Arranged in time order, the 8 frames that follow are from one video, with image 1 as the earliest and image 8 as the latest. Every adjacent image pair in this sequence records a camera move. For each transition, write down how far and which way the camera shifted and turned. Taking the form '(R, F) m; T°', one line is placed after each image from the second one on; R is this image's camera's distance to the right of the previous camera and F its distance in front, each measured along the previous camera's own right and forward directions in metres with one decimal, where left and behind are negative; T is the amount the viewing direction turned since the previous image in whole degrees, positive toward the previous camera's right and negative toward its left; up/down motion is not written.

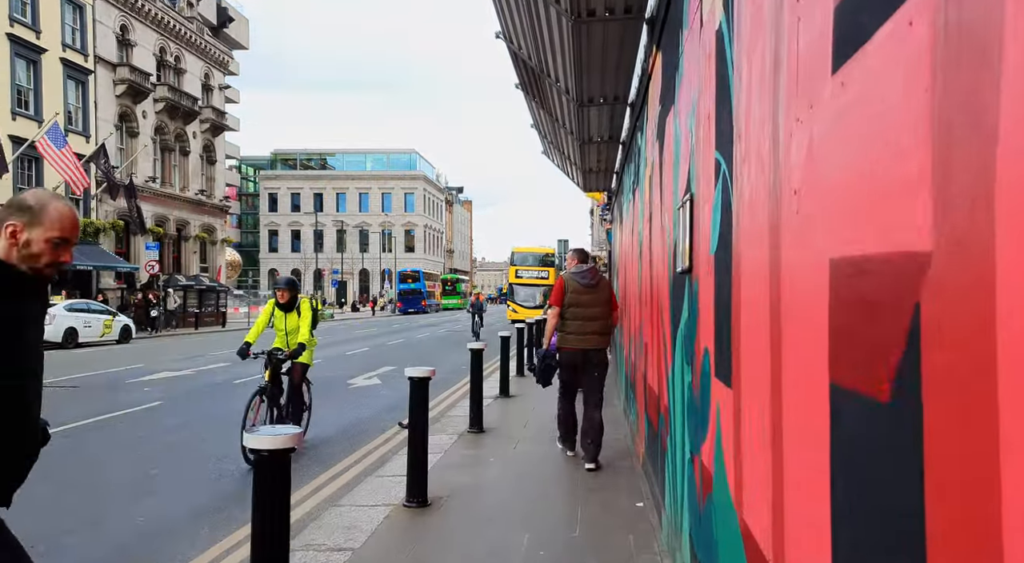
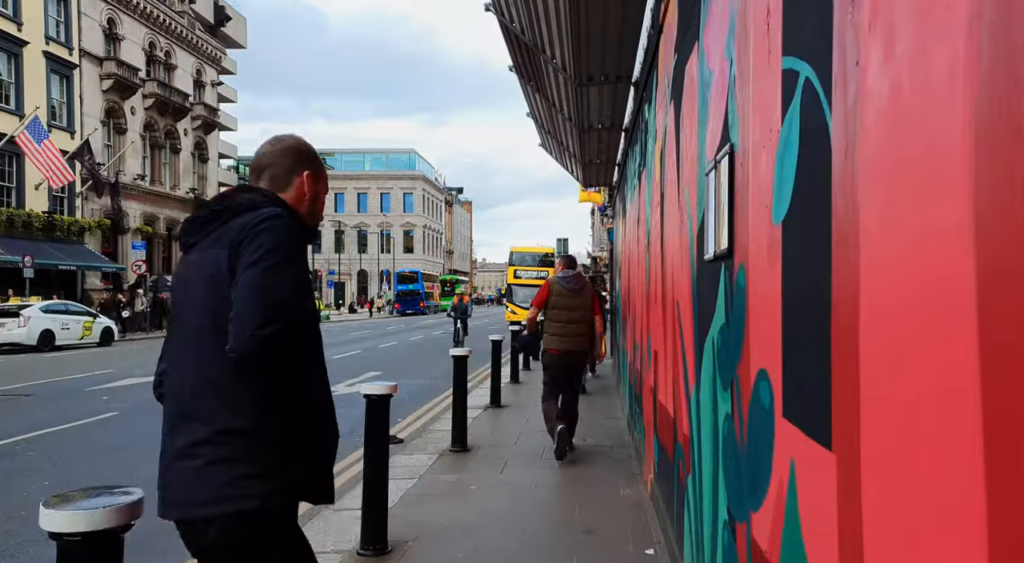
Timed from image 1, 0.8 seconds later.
(+0.1, +1.0) m; 0°
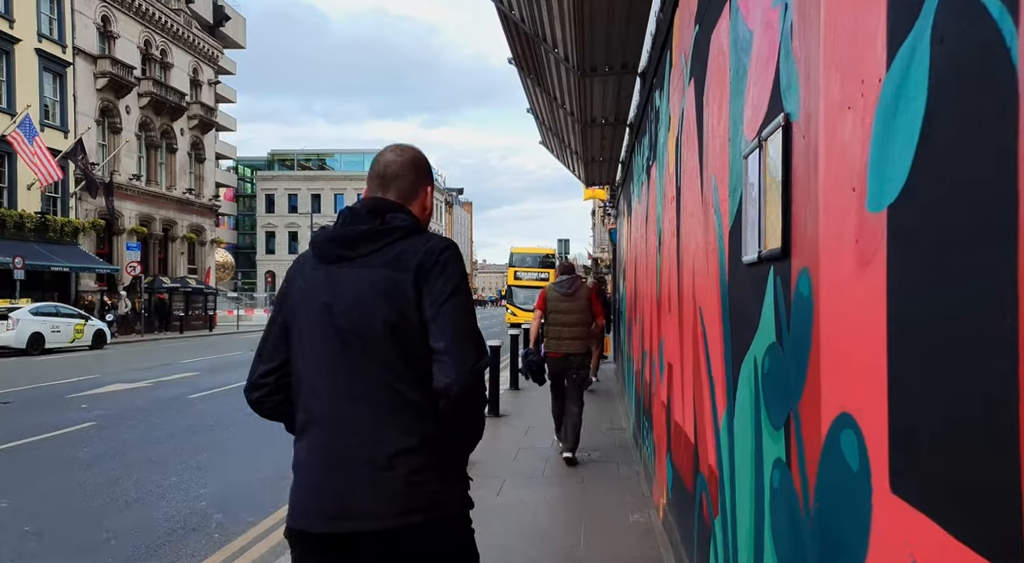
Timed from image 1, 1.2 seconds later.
(0.0, +0.5) m; 0°
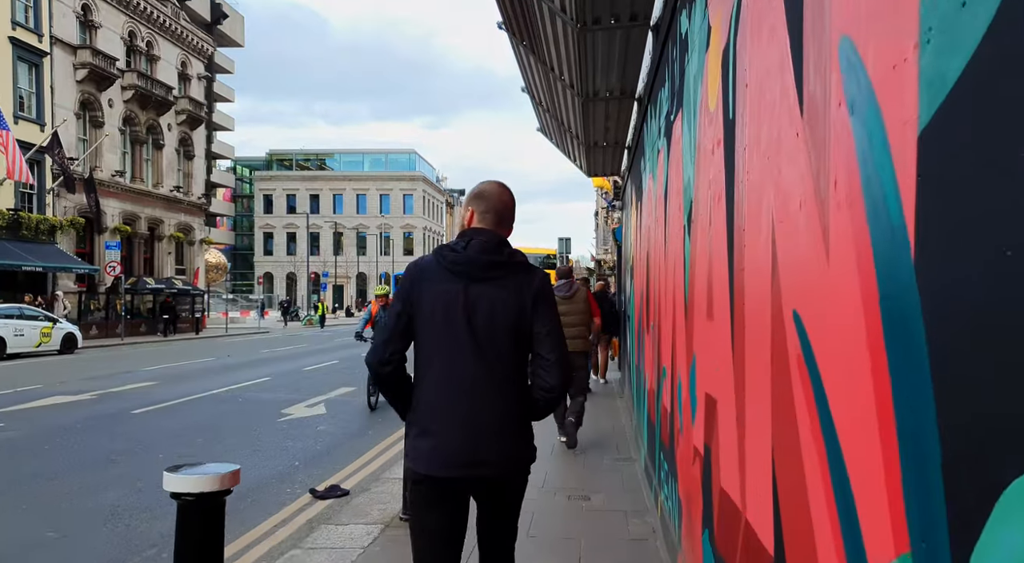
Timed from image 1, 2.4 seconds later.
(+0.1, +1.5) m; 0°
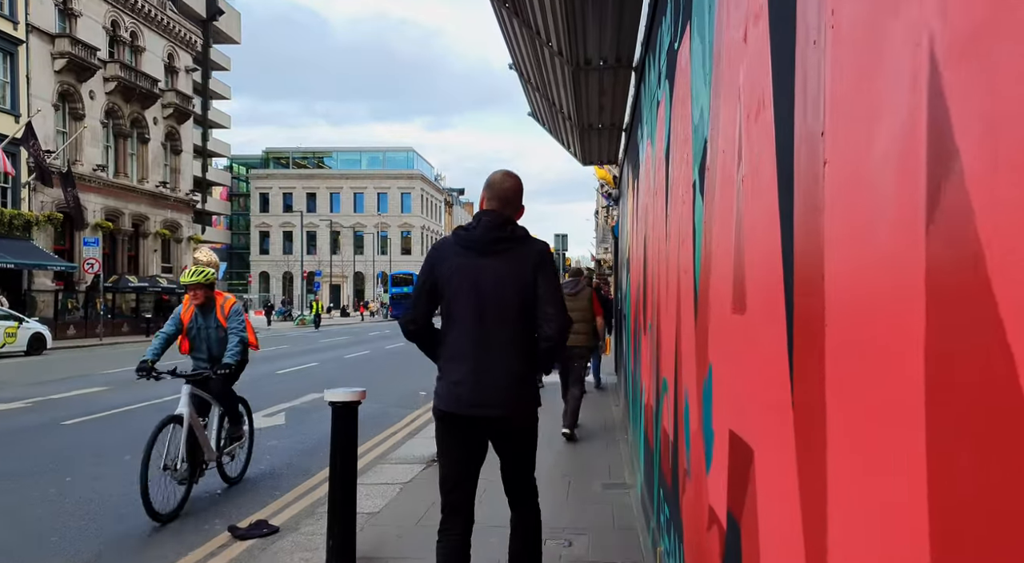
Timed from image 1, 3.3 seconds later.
(+0.2, +1.2) m; 0°
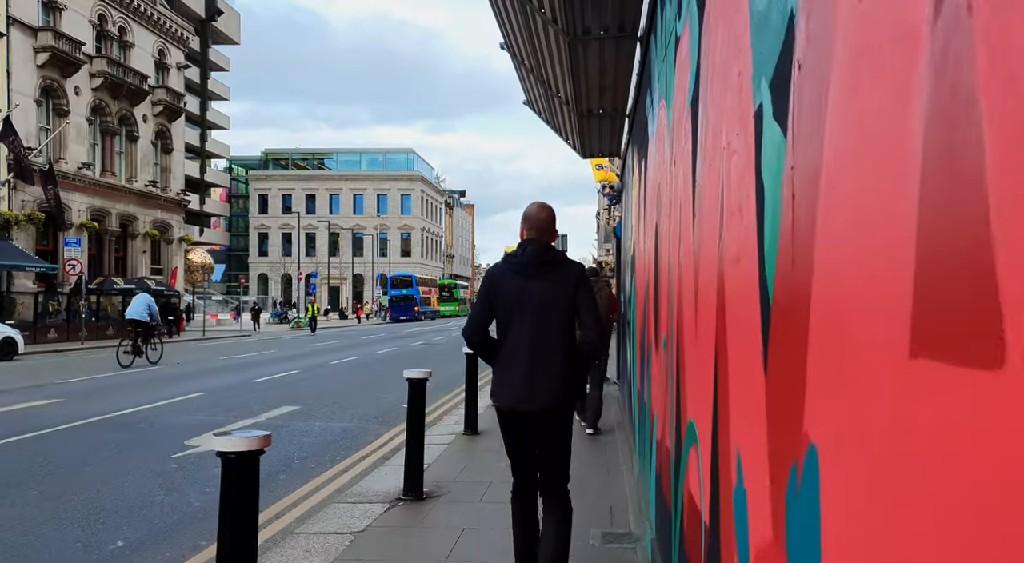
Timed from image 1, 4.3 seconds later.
(+0.1, +1.1) m; 0°
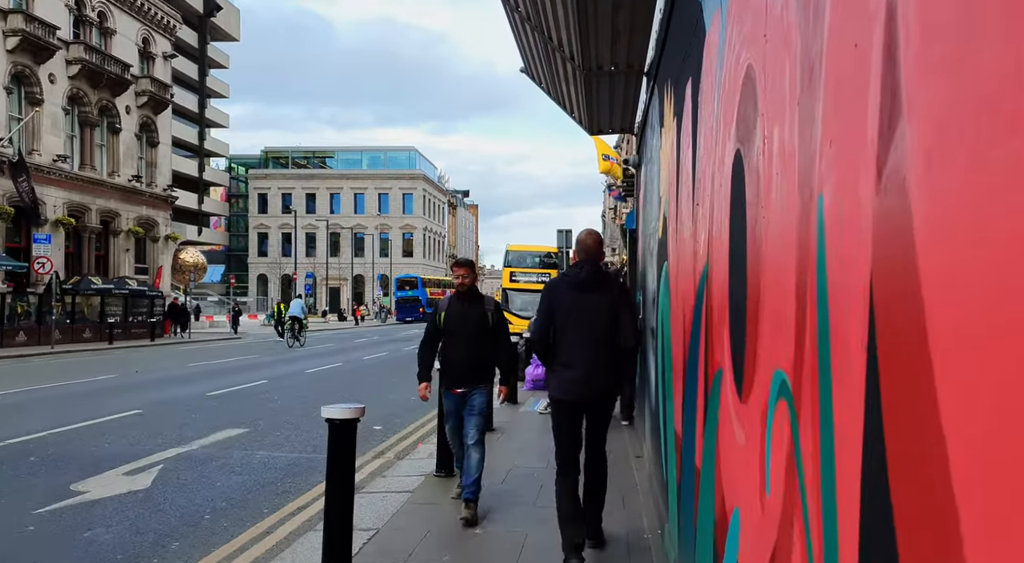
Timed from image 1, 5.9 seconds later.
(+0.1, +1.9) m; 0°
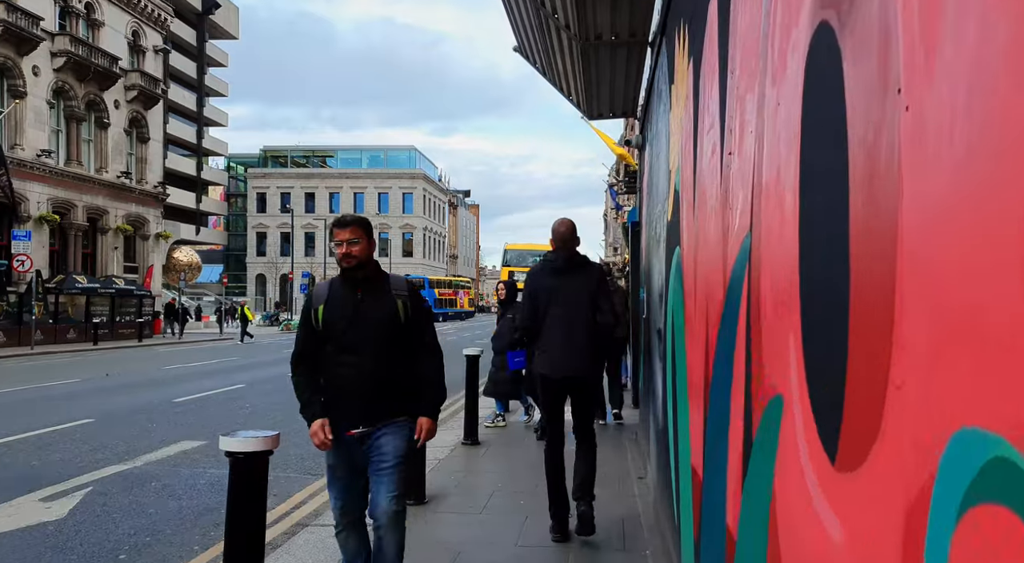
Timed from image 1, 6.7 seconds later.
(+0.1, +1.0) m; 0°
